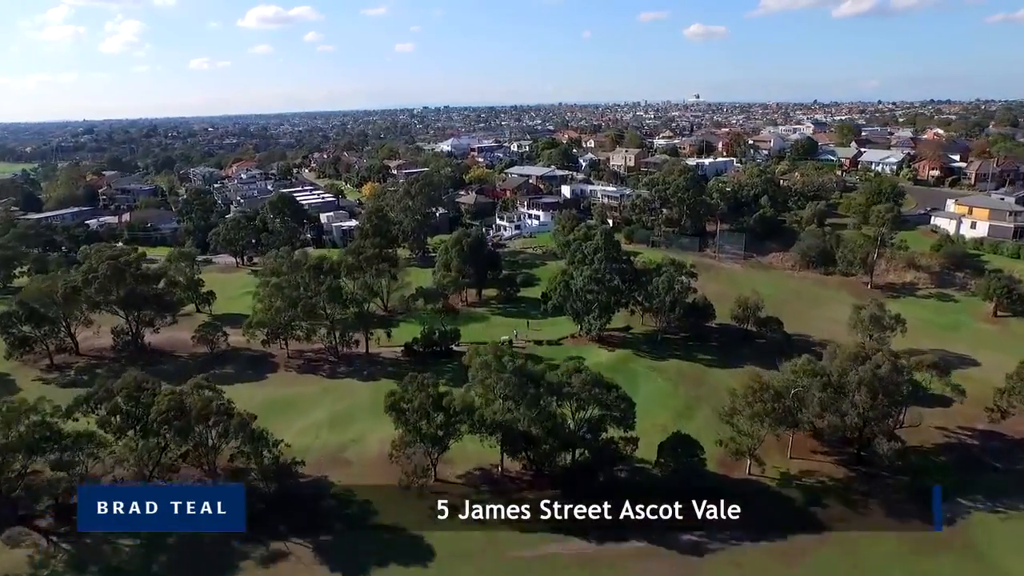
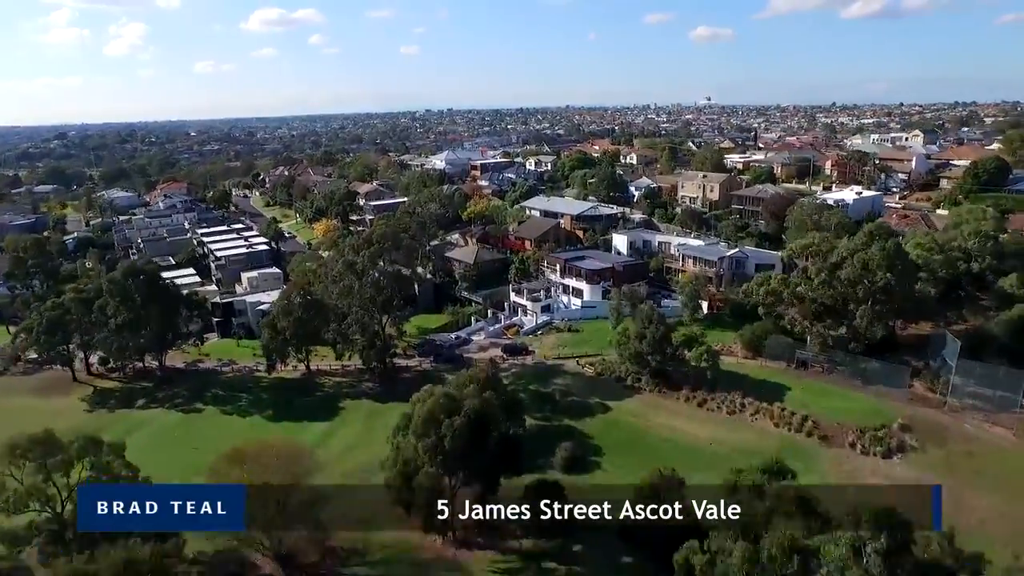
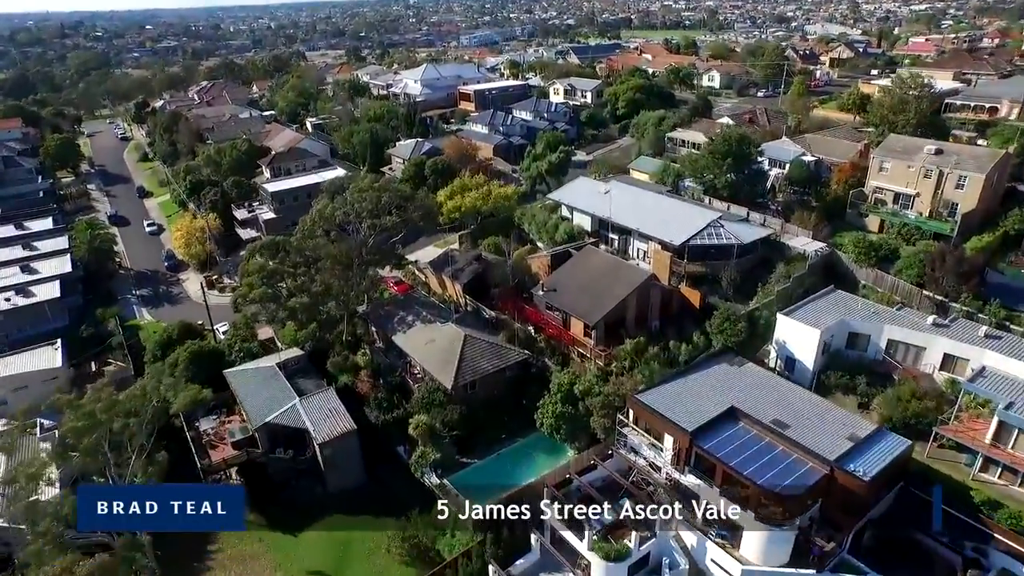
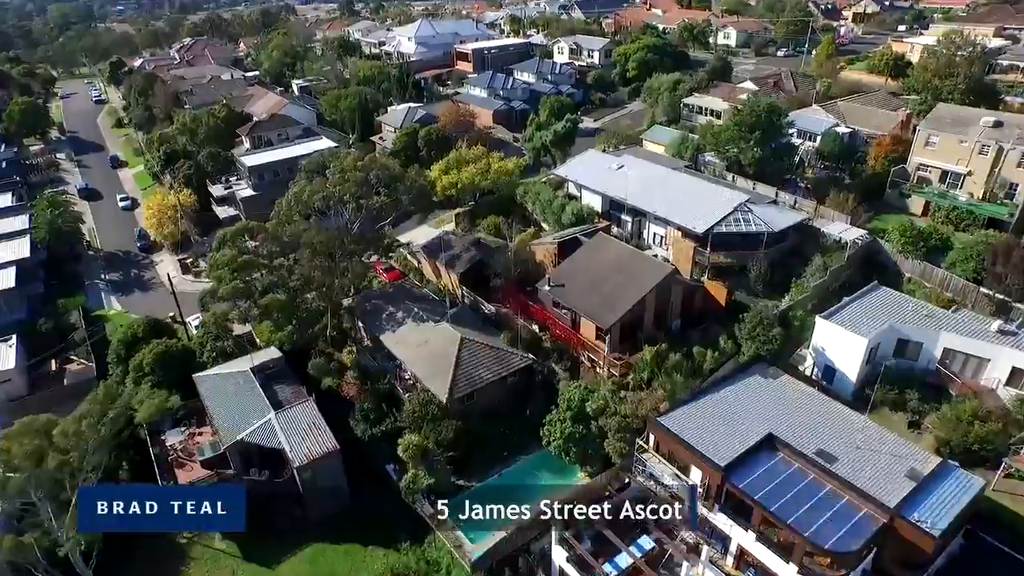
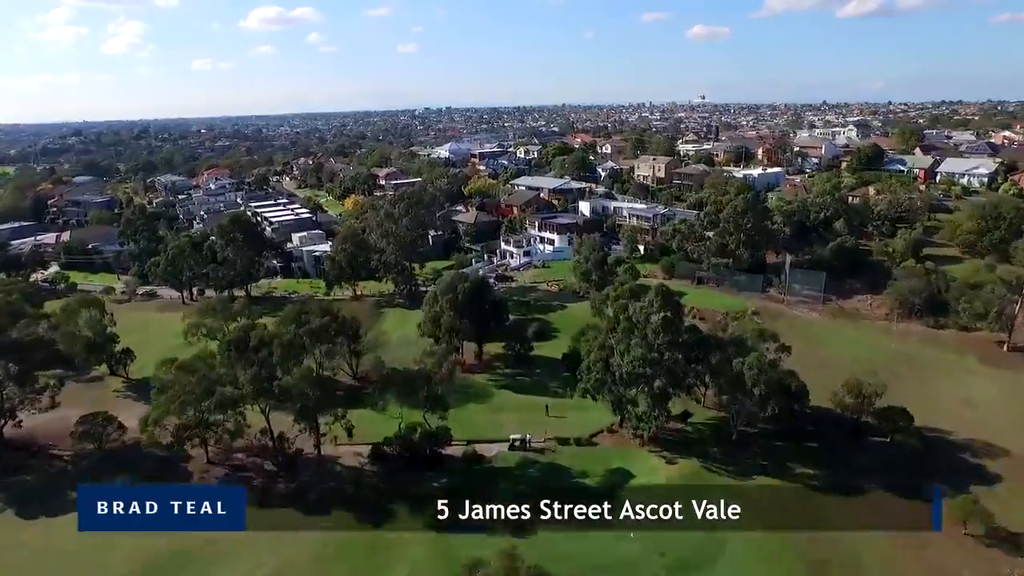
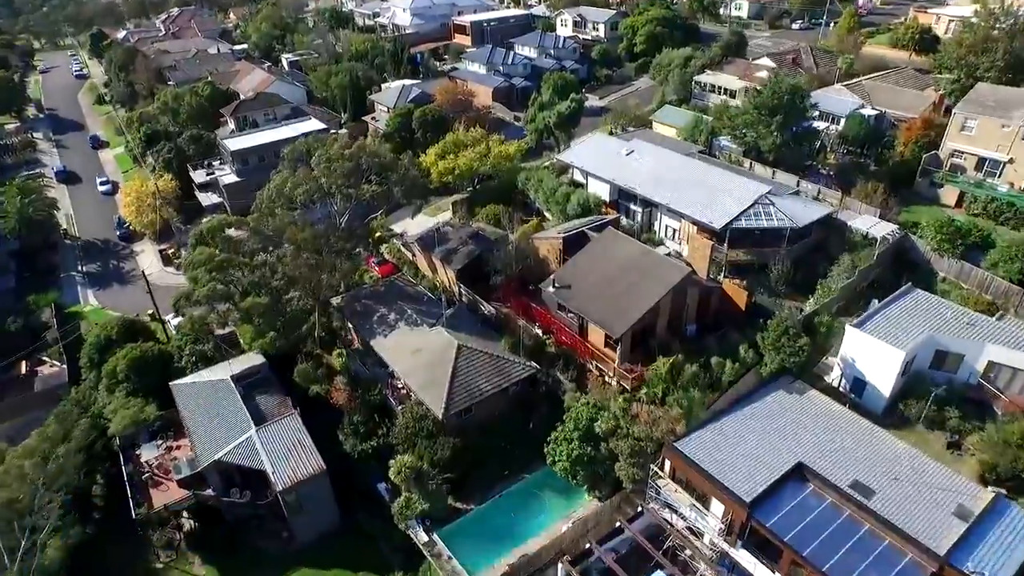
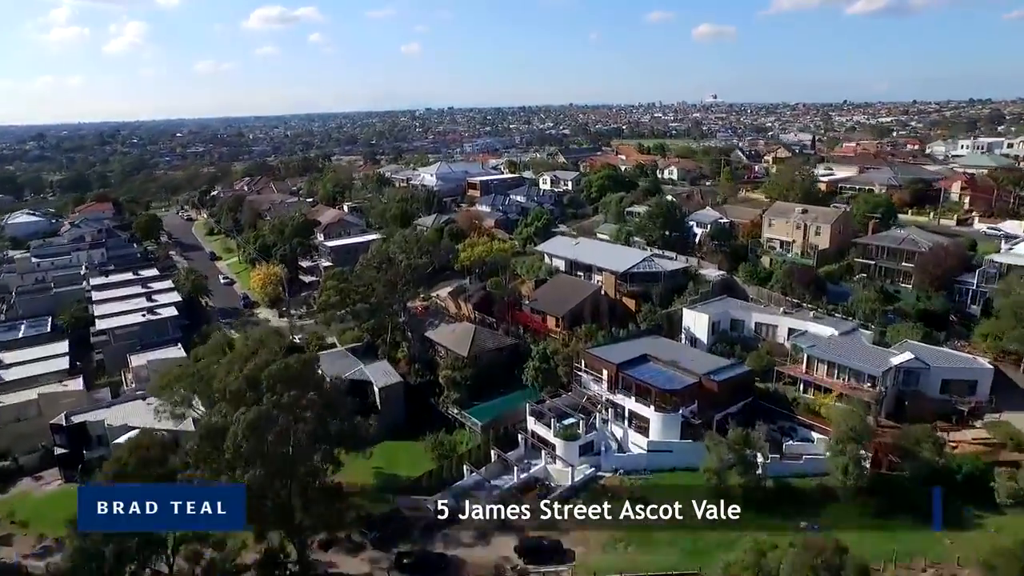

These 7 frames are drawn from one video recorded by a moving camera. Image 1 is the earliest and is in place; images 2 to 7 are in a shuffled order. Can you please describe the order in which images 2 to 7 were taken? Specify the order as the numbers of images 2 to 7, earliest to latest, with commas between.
5, 2, 7, 3, 4, 6
